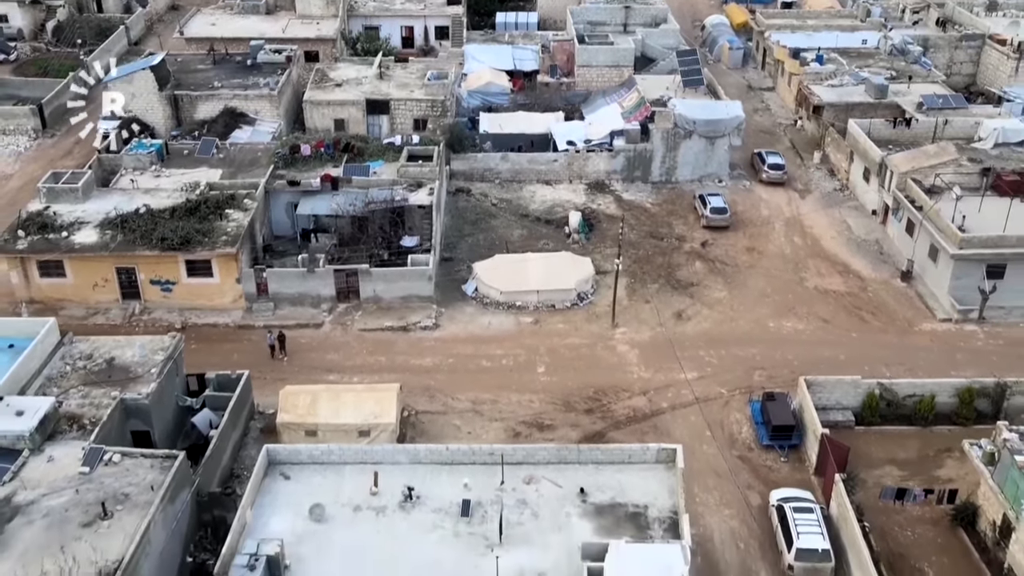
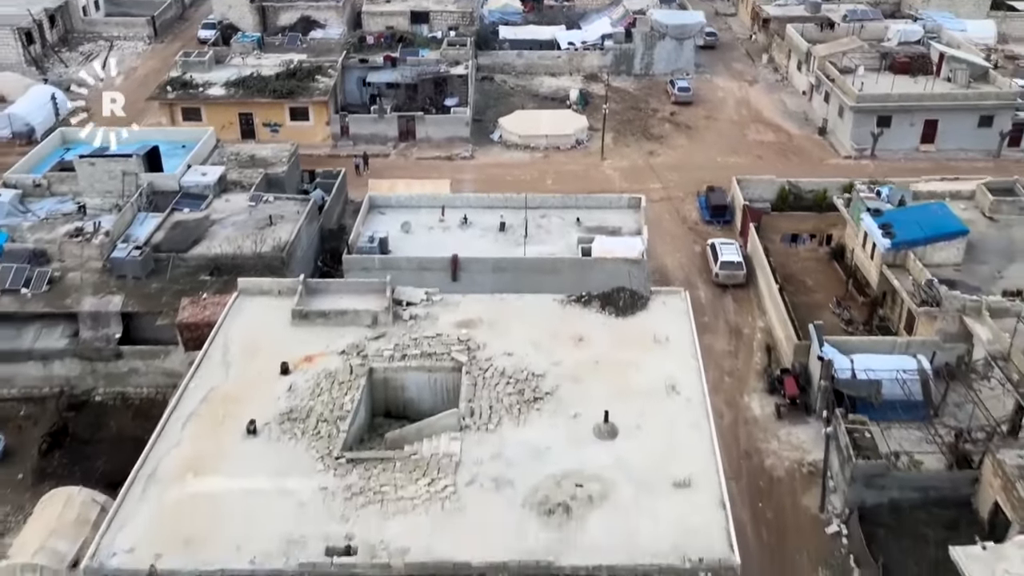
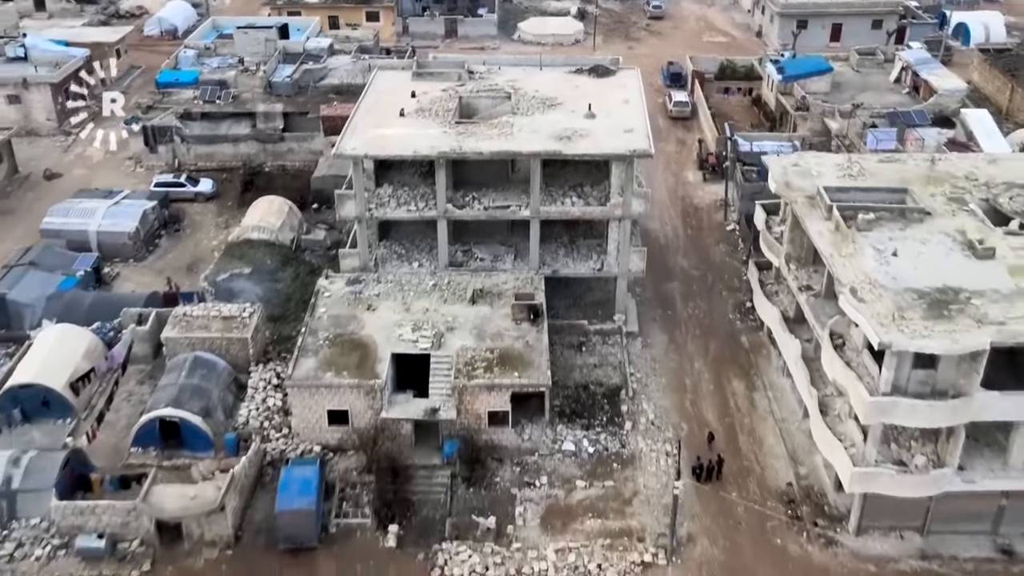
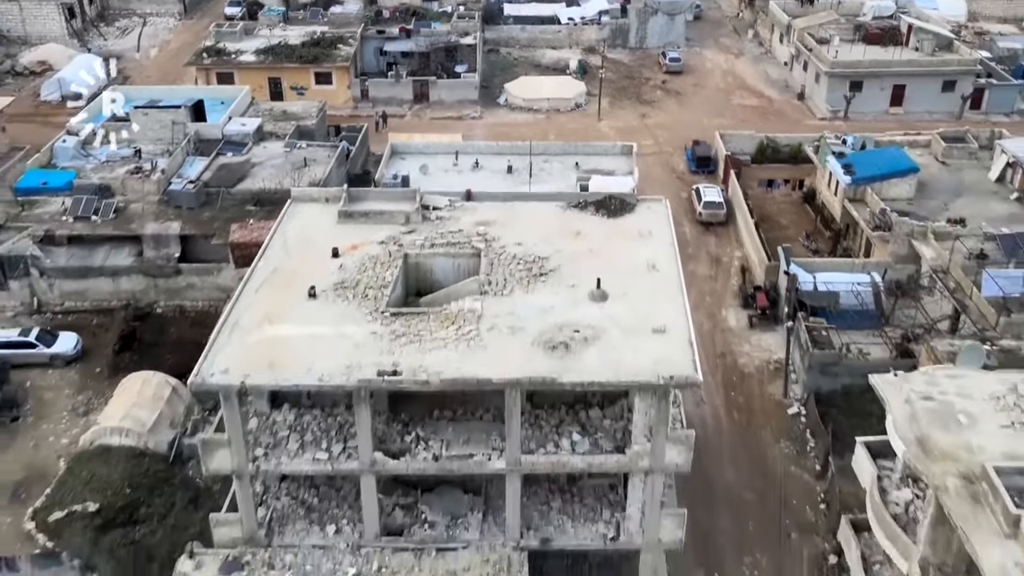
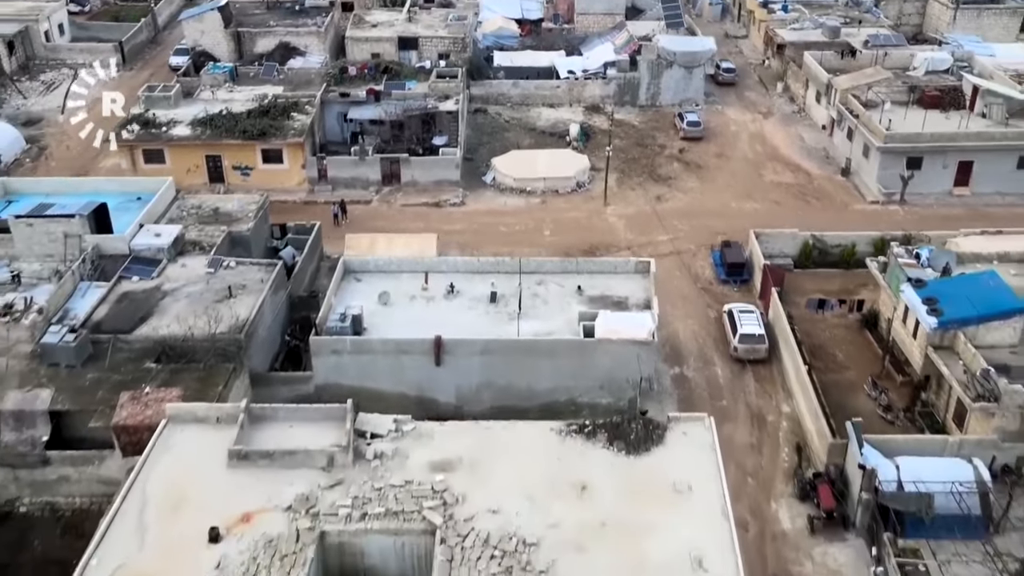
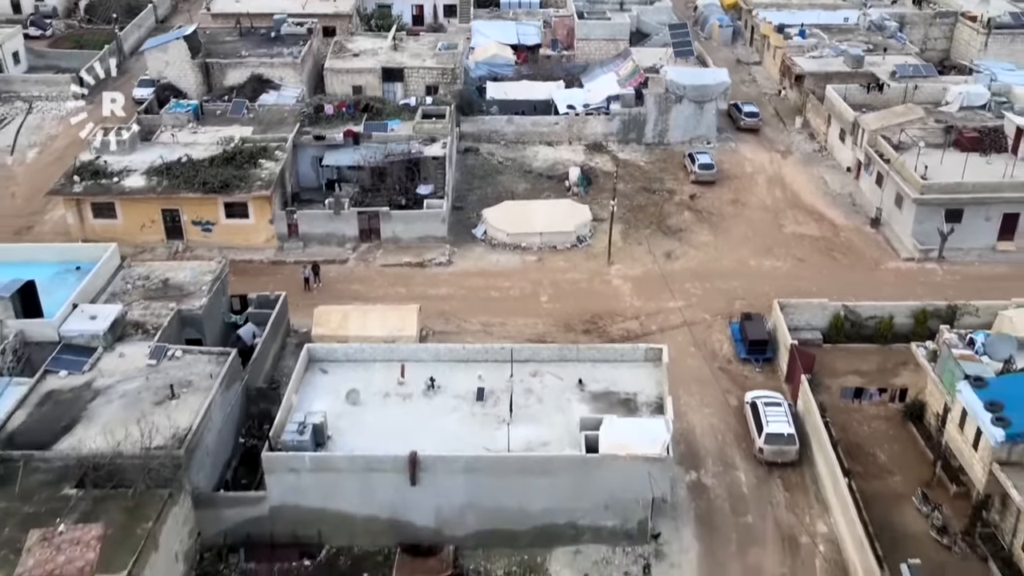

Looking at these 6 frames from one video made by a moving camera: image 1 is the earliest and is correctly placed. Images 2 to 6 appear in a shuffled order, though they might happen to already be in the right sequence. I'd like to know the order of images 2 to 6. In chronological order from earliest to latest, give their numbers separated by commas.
6, 5, 2, 4, 3
